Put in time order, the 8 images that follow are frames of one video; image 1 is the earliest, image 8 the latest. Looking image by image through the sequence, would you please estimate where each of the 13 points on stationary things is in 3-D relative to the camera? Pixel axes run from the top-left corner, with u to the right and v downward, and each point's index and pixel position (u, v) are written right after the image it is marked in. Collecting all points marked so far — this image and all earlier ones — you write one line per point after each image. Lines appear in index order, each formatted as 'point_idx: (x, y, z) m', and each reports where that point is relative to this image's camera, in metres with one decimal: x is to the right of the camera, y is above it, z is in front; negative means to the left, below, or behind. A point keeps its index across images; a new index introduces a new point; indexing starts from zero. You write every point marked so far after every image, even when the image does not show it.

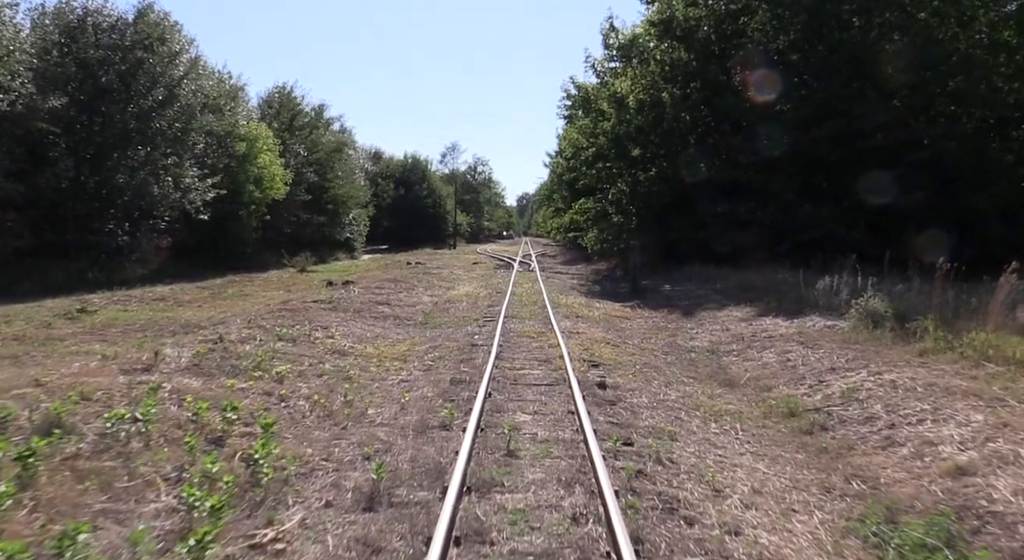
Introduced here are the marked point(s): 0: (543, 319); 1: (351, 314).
0: (+0.6, -0.8, +15.5) m
1: (-3.6, -0.8, +16.2) m
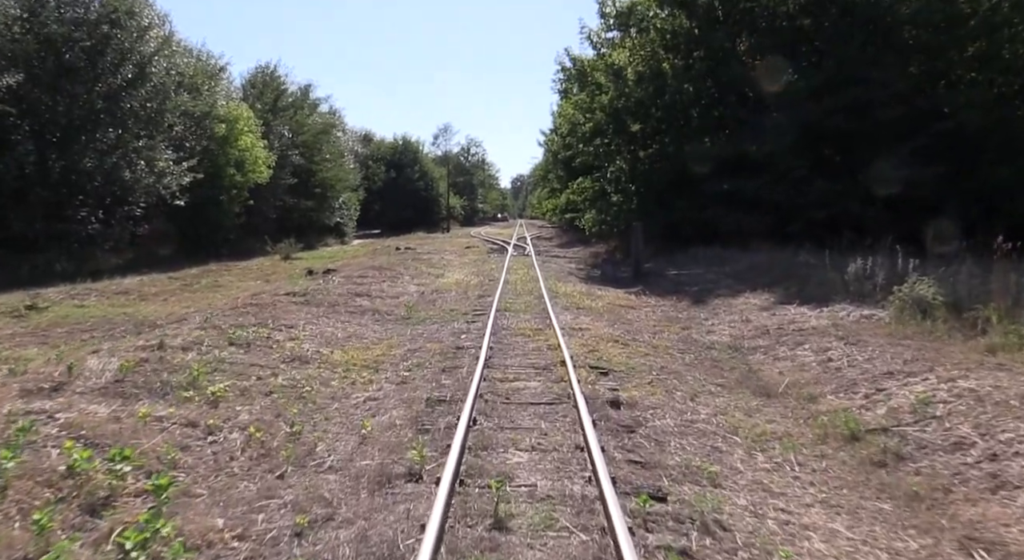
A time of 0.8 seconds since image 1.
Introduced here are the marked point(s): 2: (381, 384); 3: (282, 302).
0: (+0.5, -0.6, +13.8) m
1: (-3.7, -0.6, +14.4) m
2: (-1.5, -1.2, +8.2) m
3: (-5.0, -0.5, +15.6) m
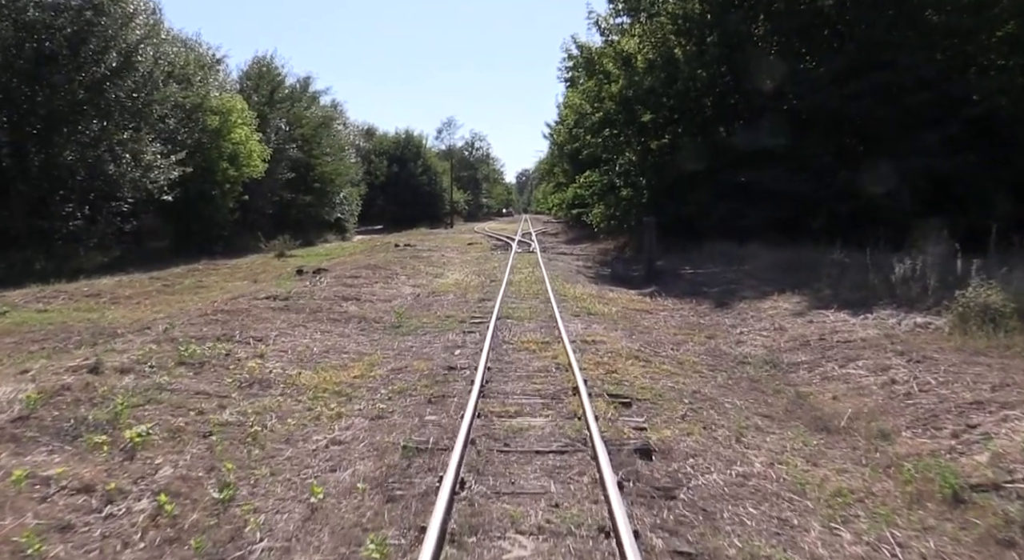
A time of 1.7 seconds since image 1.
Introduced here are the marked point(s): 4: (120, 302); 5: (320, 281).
0: (+0.5, -0.6, +12.2) m
1: (-3.7, -0.7, +12.9) m
2: (-1.5, -1.3, +6.7) m
3: (-4.9, -0.5, +14.1) m
4: (-9.5, -0.5, +17.6) m
5: (-5.1, 0.0, +19.2) m
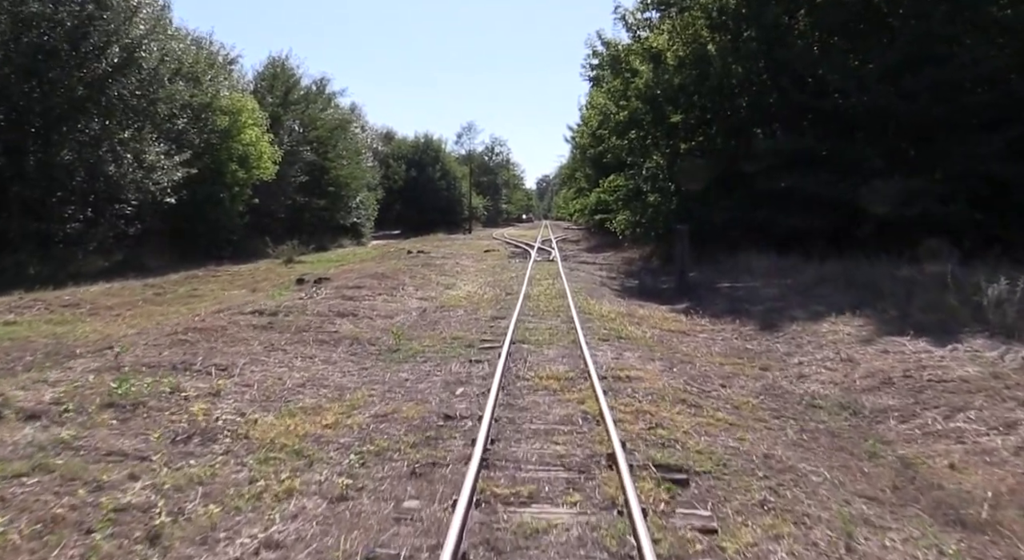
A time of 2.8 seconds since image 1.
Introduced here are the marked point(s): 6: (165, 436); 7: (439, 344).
0: (+0.8, -0.9, +10.4) m
1: (-3.4, -0.9, +11.1) m
2: (-1.4, -1.5, +4.8) m
3: (-4.6, -0.7, +12.3) m
4: (-9.1, -0.7, +16.0) m
5: (-4.7, -0.3, +17.5) m
6: (-2.9, -1.3, +6.0) m
7: (-1.1, -1.0, +10.9) m
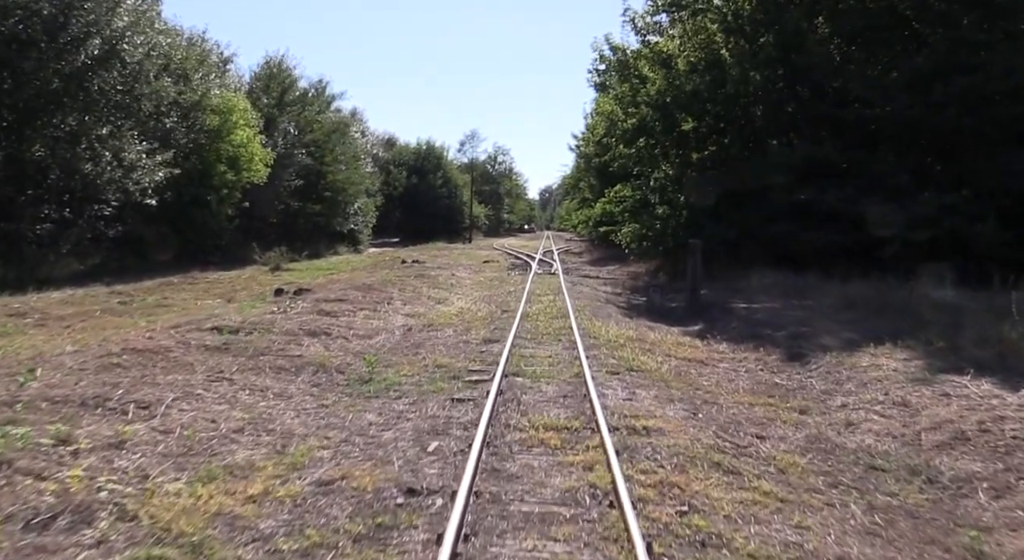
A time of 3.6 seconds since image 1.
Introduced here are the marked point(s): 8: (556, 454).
0: (+0.7, -1.2, +8.7) m
1: (-3.5, -1.1, +9.5) m
2: (-1.5, -1.6, +3.2) m
3: (-4.7, -0.9, +10.7) m
4: (-9.2, -0.9, +14.4) m
5: (-4.8, -0.5, +15.9) m
6: (-3.0, -1.4, +4.4) m
7: (-1.2, -1.2, +9.3) m
8: (+0.4, -1.4, +5.8) m
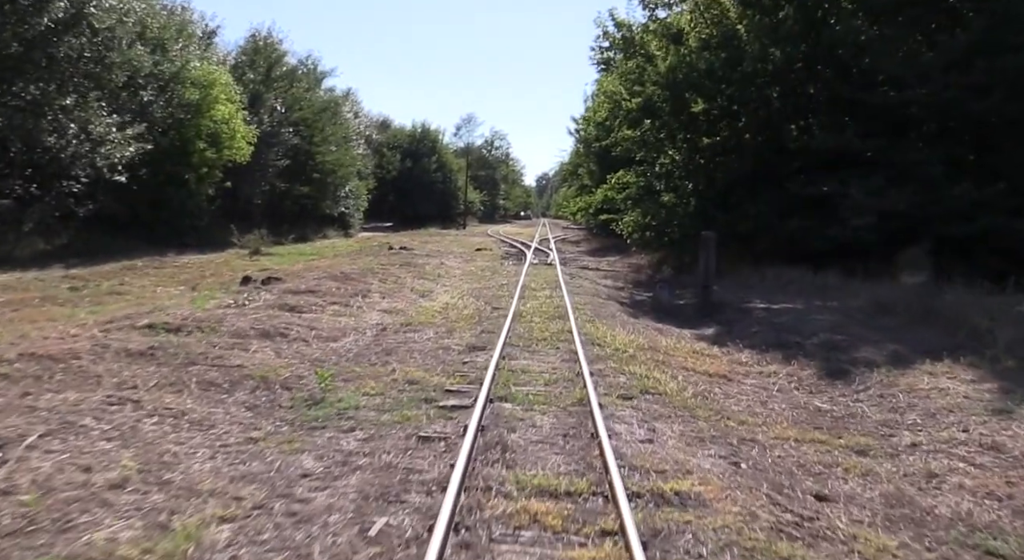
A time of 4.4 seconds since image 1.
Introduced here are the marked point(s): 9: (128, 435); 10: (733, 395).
0: (+0.5, -1.2, +6.9) m
1: (-3.7, -1.0, +7.6) m
2: (-1.6, -1.7, +1.4) m
3: (-4.9, -0.8, +8.9) m
4: (-9.4, -0.6, +12.5) m
5: (-4.9, -0.3, +14.1) m
6: (-3.1, -1.4, +2.6) m
7: (-1.4, -1.2, +7.5) m
8: (+0.2, -1.4, +4.0) m
9: (-3.1, -1.2, +5.9) m
10: (+2.7, -1.4, +8.8) m
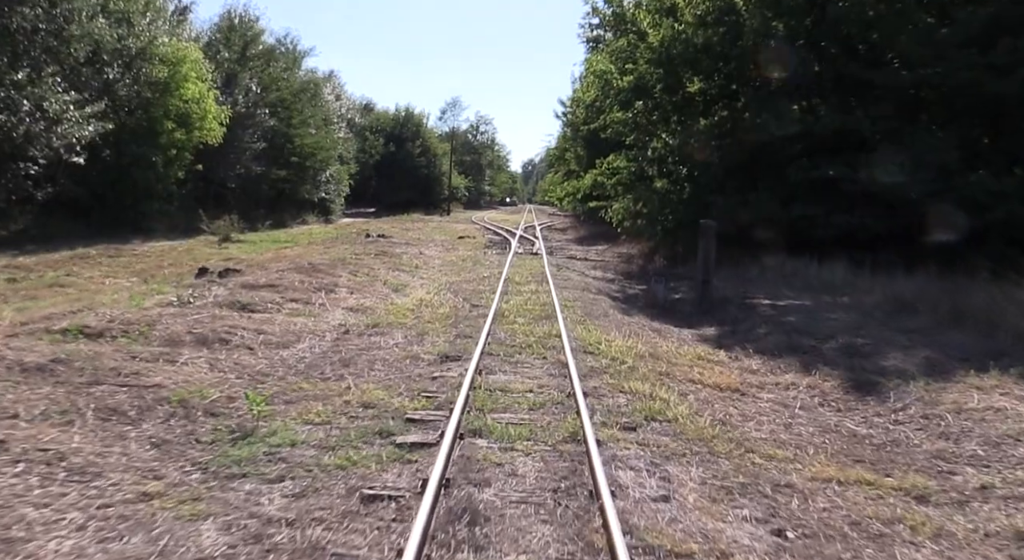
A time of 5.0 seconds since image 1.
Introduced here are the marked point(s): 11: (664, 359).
0: (+0.4, -1.2, +5.5) m
1: (-3.9, -1.0, +6.2) m
2: (-1.7, -1.8, 0.0) m
3: (-5.1, -0.8, +7.4) m
4: (-9.7, -0.5, +10.9) m
5: (-5.2, -0.2, +12.5) m
6: (-3.2, -1.6, +1.1) m
7: (-1.6, -1.2, +6.1) m
8: (+0.1, -1.5, +2.6) m
9: (-3.2, -1.3, +4.4) m
10: (+2.5, -1.4, +7.5) m
11: (+2.0, -1.0, +9.5) m
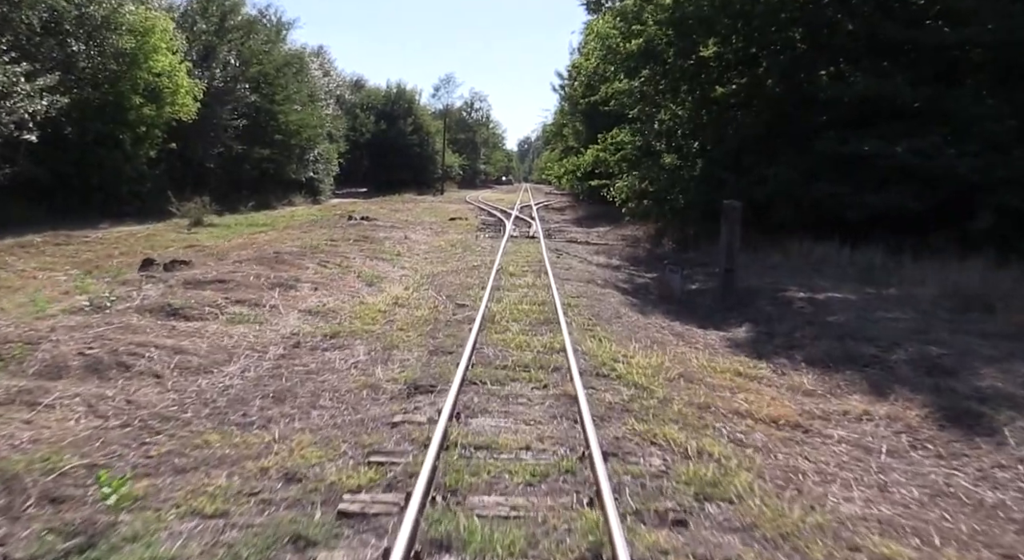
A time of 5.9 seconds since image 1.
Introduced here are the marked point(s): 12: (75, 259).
0: (+0.3, -1.3, +3.5) m
1: (-3.9, -1.1, +4.1) m
2: (-1.7, -2.1, -2.1) m
3: (-5.2, -0.9, +5.3) m
4: (-9.8, -0.5, +8.7) m
5: (-5.4, -0.2, +10.4) m
6: (-3.2, -1.8, -1.0) m
7: (-1.6, -1.3, +4.0) m
8: (+0.1, -1.7, +0.6) m
9: (-3.3, -1.4, +2.4) m
10: (+2.4, -1.4, +5.5) m
11: (+1.9, -1.0, +7.4) m
12: (-9.7, +0.5, +16.1) m
